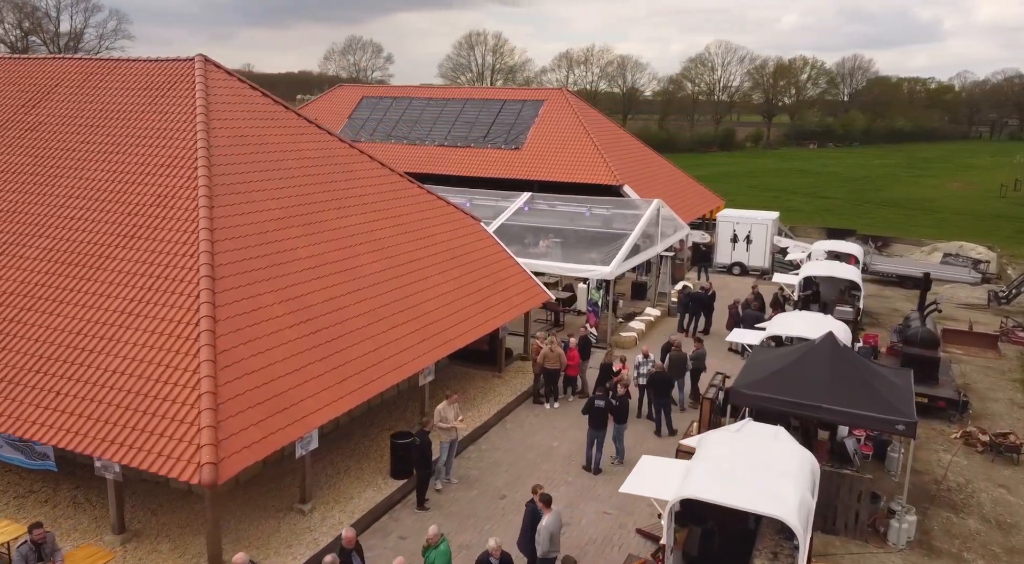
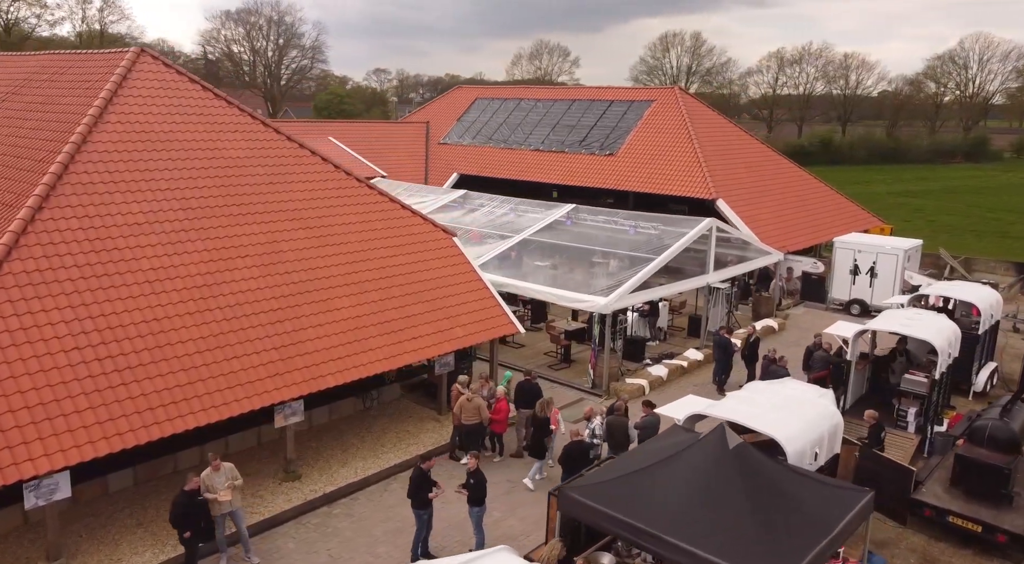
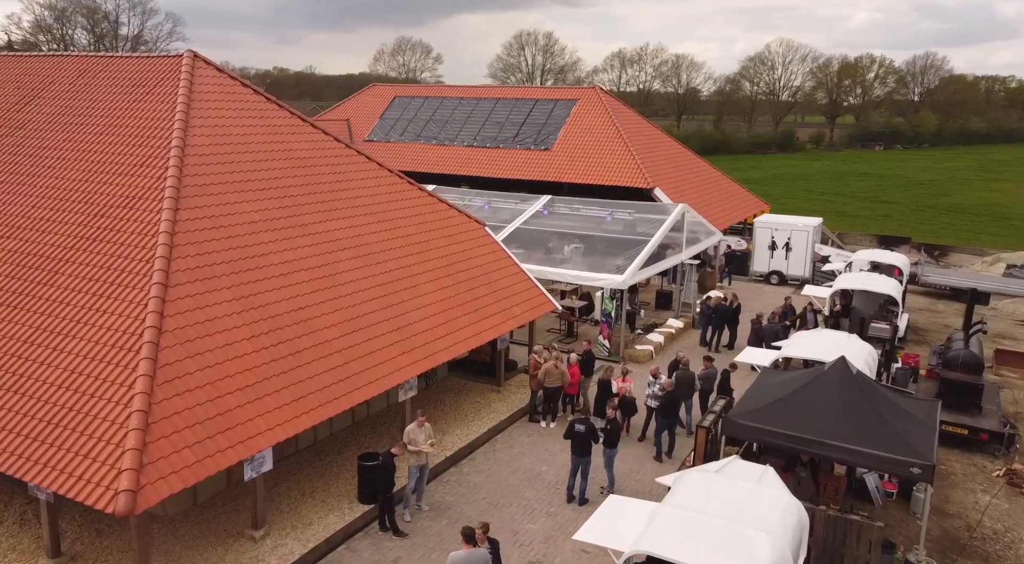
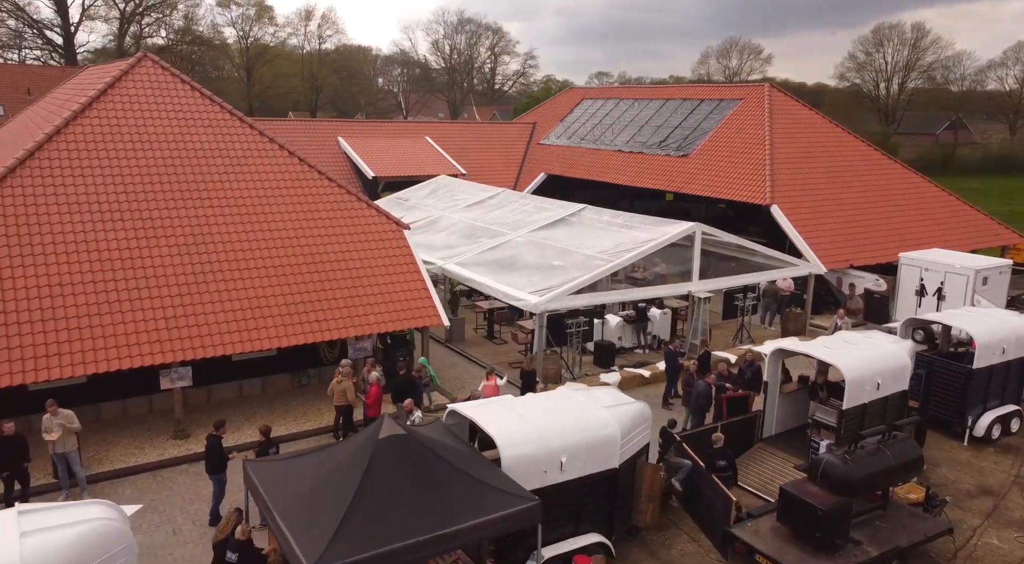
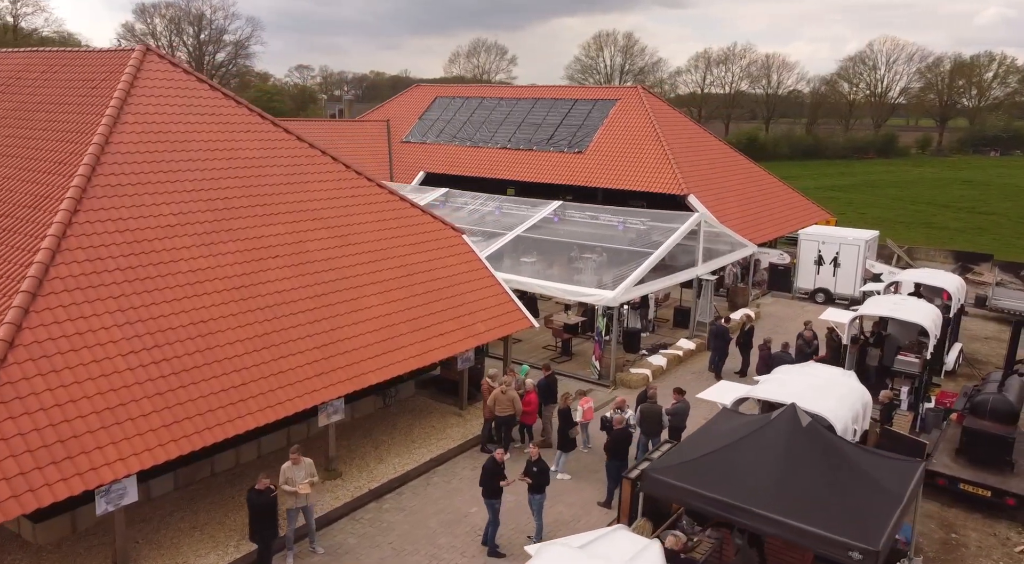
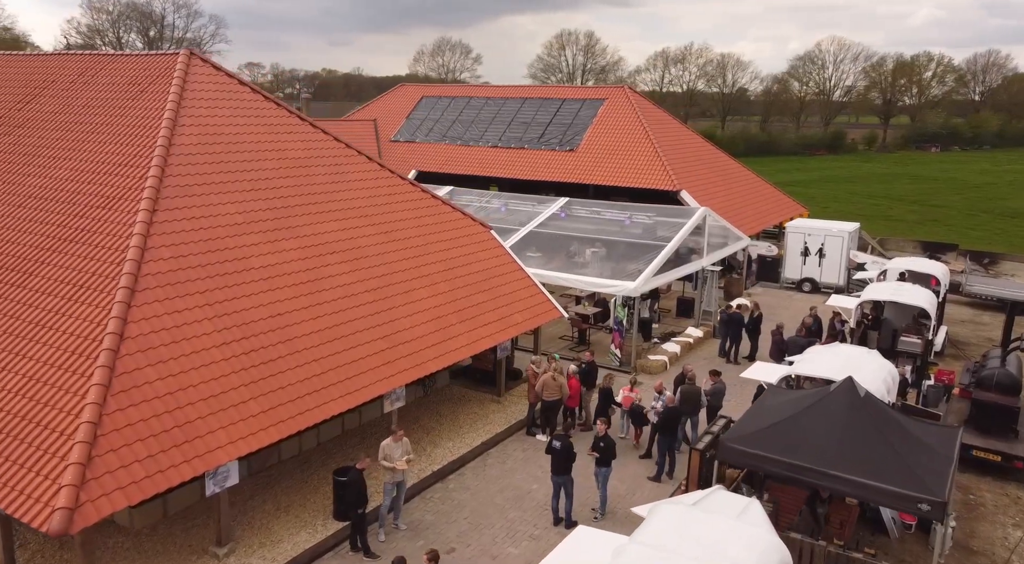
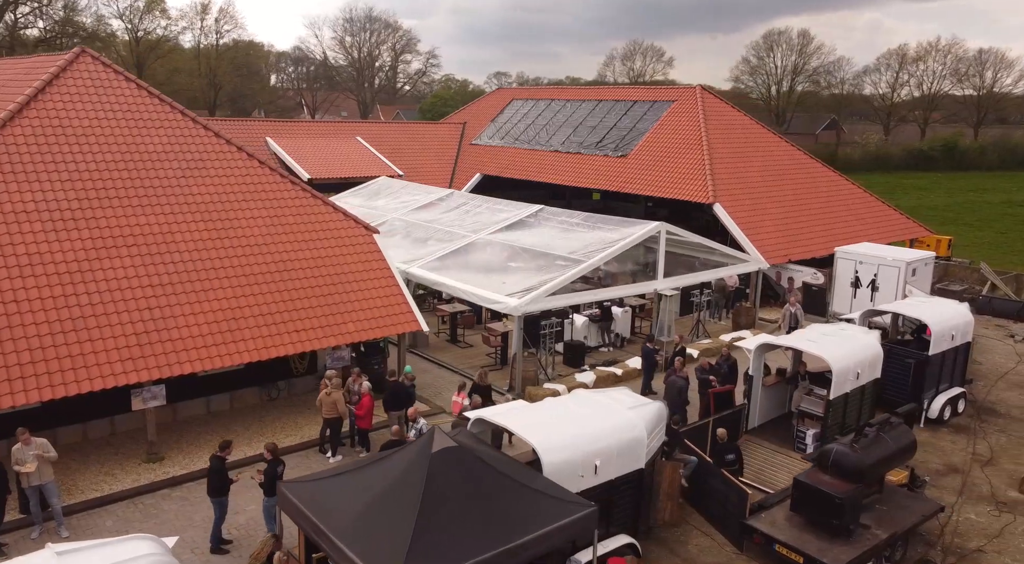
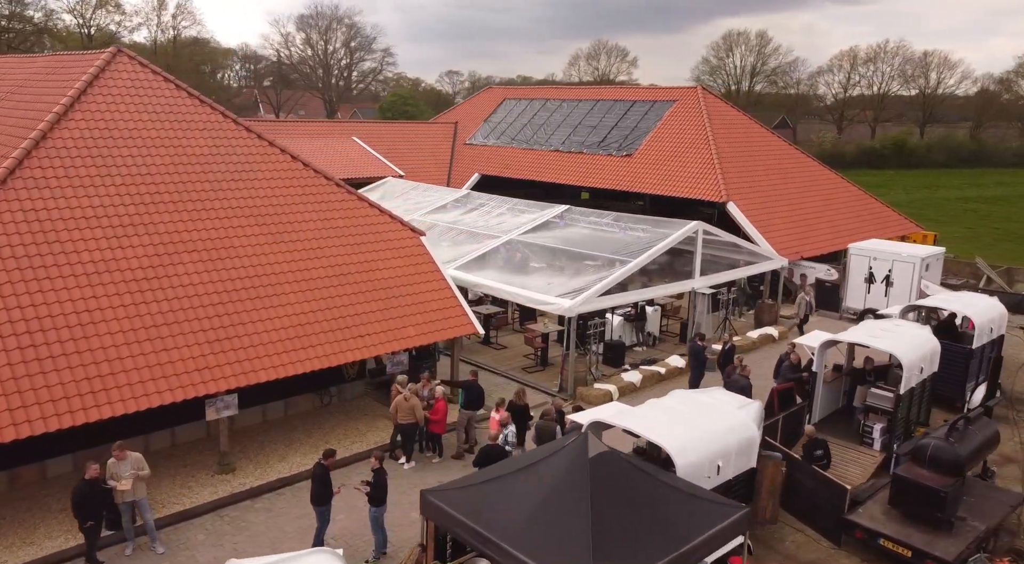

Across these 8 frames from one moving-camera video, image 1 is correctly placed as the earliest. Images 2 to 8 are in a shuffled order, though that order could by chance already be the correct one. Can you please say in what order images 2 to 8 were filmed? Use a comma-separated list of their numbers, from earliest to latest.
3, 6, 5, 2, 8, 7, 4
